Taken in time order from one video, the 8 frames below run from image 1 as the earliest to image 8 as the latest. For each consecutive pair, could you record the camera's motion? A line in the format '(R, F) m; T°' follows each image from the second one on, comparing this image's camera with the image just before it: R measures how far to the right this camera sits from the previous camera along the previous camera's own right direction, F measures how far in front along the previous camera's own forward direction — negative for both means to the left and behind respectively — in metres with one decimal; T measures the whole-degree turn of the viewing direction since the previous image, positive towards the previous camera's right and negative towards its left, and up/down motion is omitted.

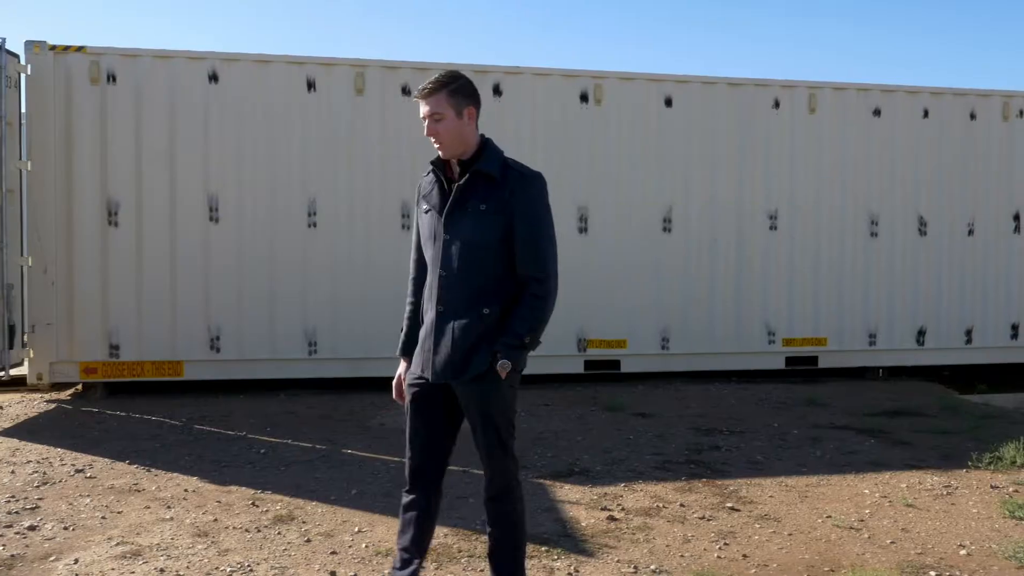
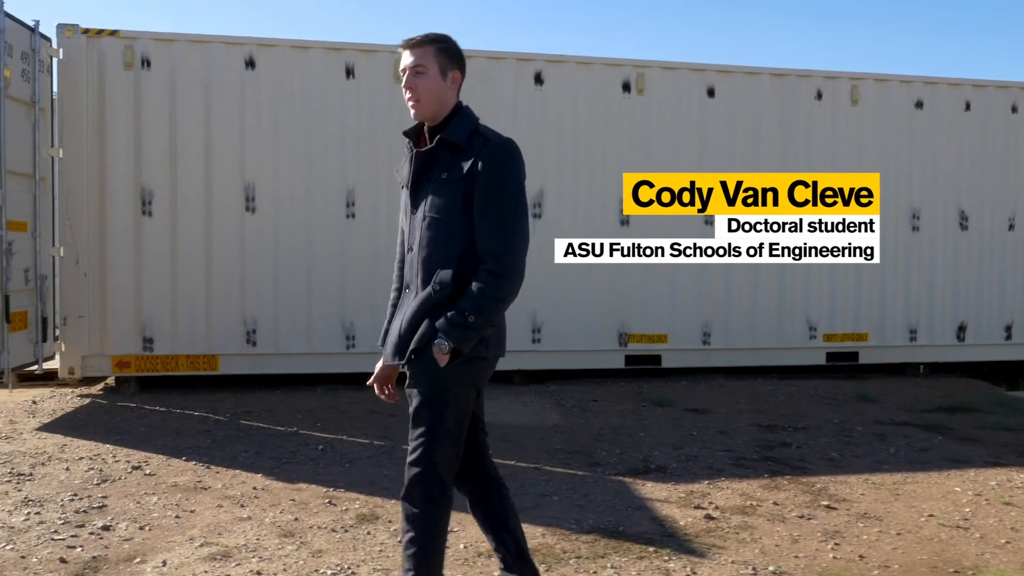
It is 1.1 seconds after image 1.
(-0.4, +0.2) m; +1°
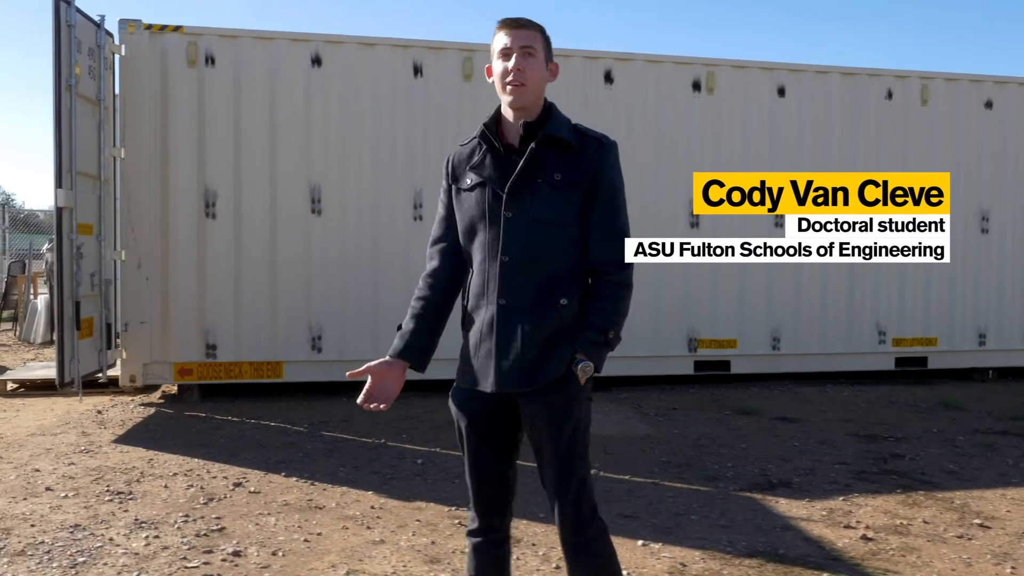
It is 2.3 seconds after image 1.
(-0.6, +0.2) m; 0°
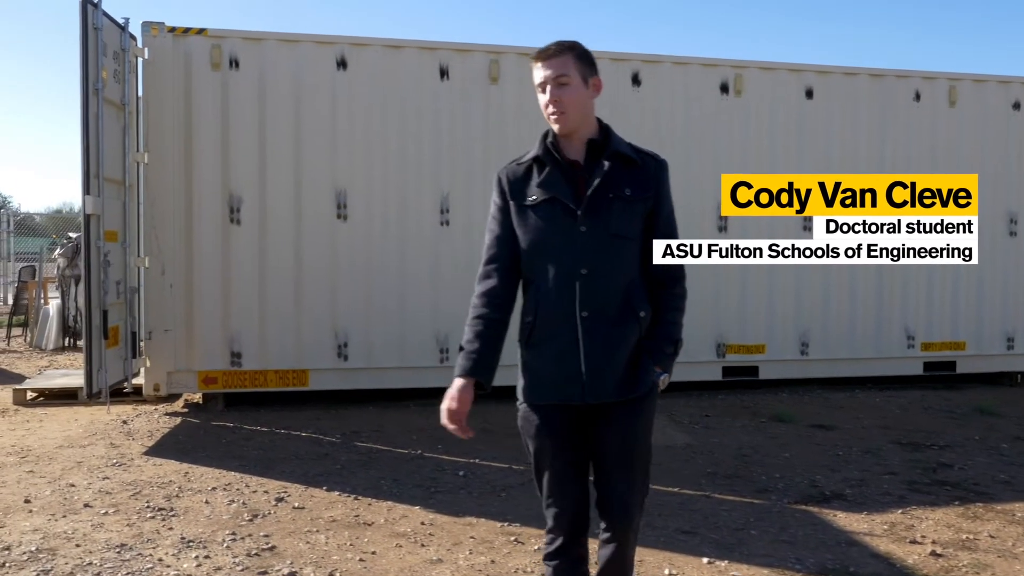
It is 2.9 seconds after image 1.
(-0.2, +0.1) m; 0°
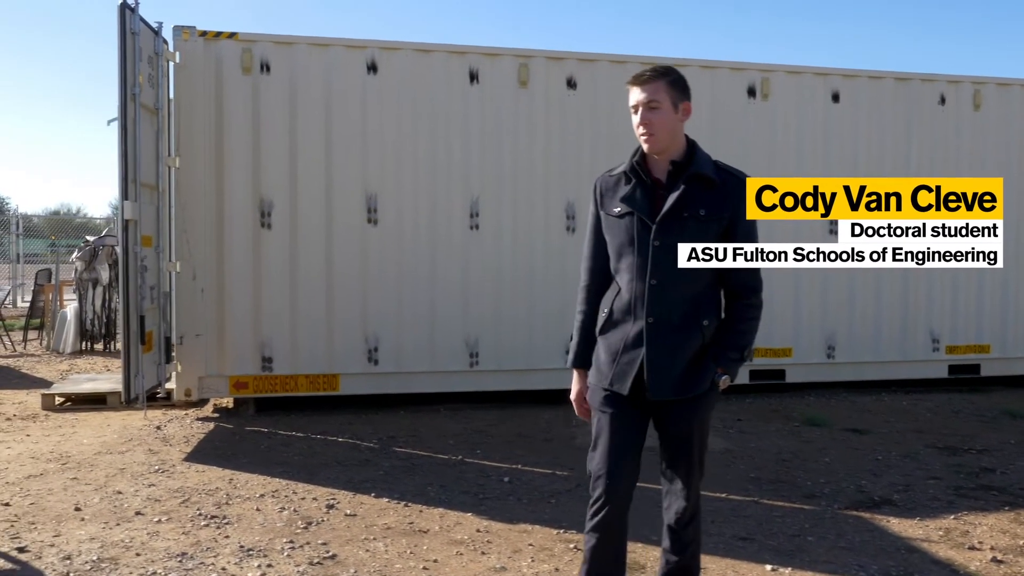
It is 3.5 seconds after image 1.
(-0.2, 0.0) m; 0°
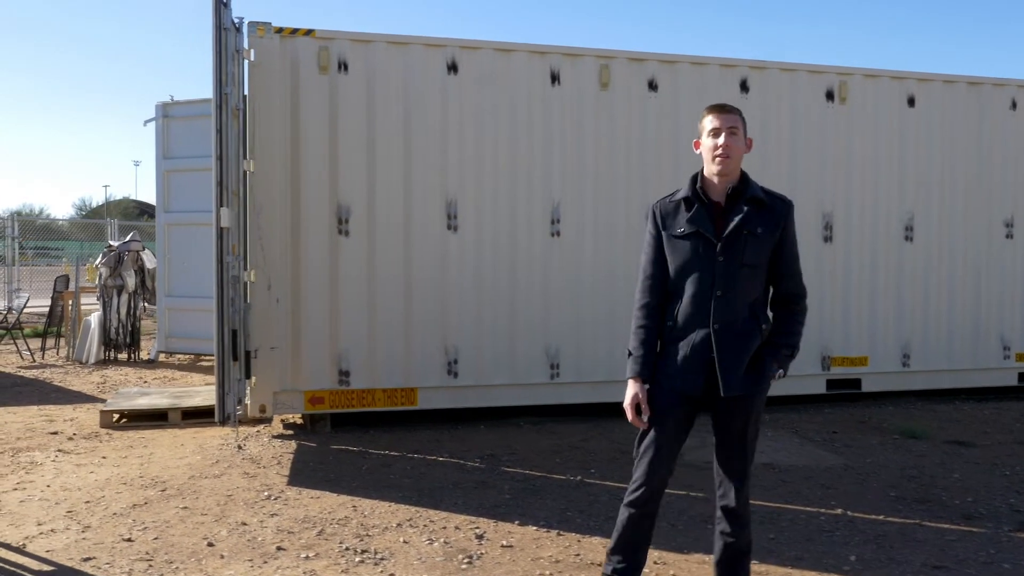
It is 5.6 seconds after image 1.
(-0.8, +0.3) m; +2°
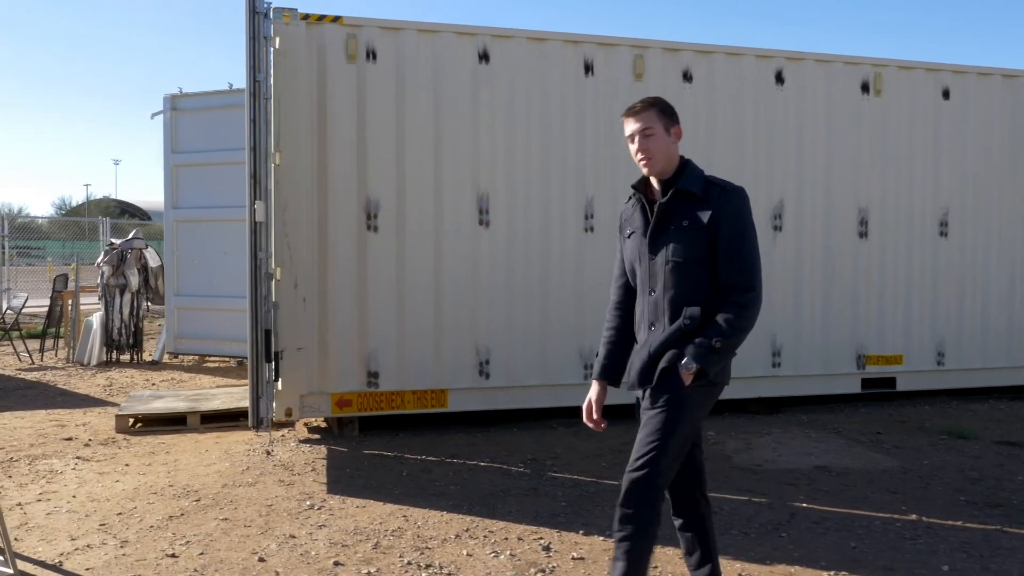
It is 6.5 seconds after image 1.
(-0.3, +0.2) m; +1°
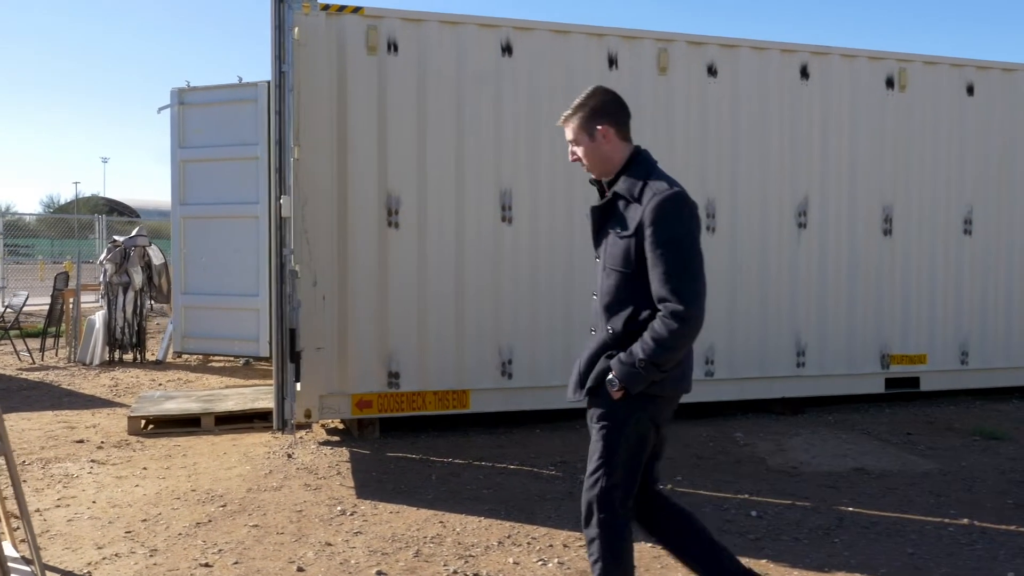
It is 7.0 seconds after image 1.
(-0.2, +0.1) m; +1°
